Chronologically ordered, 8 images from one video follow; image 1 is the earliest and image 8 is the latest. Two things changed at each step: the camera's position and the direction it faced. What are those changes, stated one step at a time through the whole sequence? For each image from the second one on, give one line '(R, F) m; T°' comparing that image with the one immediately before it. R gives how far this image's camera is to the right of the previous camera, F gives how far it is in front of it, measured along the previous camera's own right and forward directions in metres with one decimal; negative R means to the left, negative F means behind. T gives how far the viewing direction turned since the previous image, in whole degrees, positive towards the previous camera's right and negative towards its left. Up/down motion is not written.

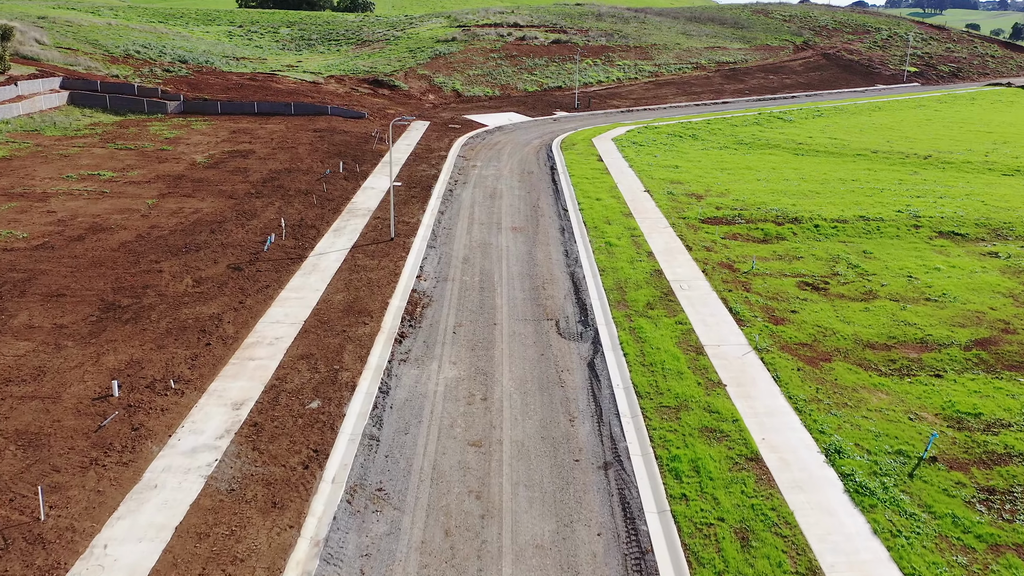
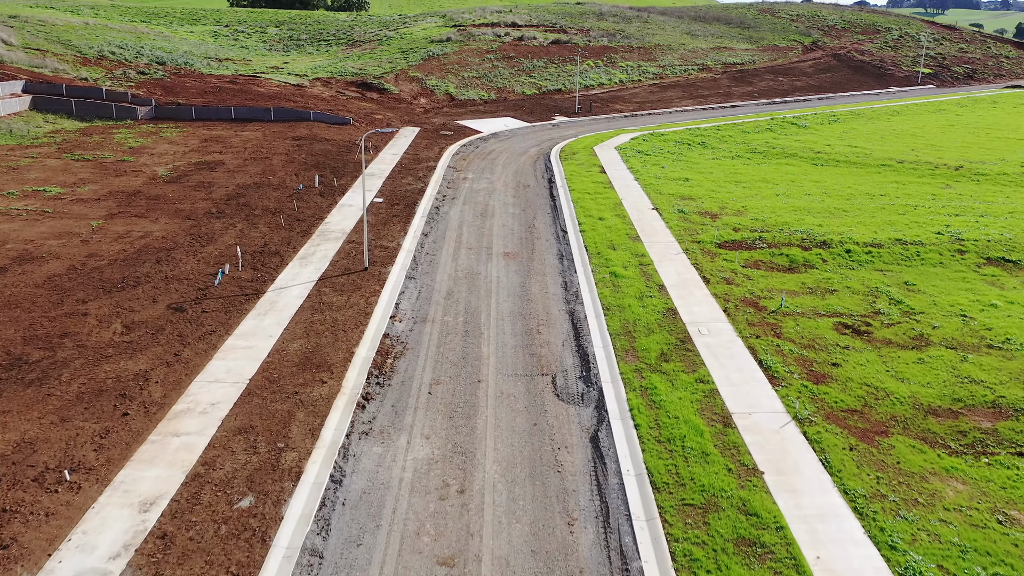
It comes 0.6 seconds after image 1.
(+0.2, +2.4) m; 0°
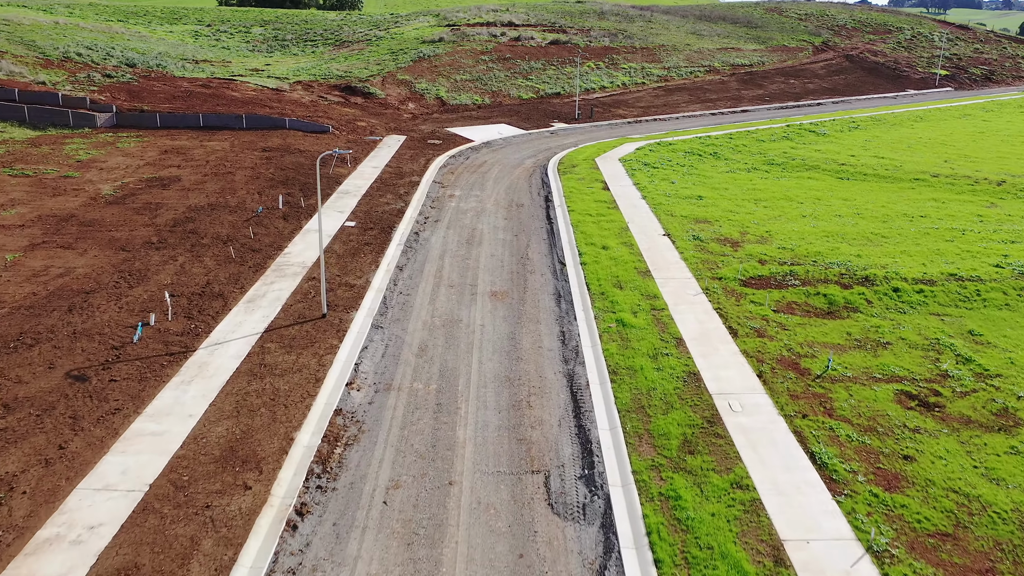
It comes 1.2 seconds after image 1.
(+0.2, +2.8) m; 0°
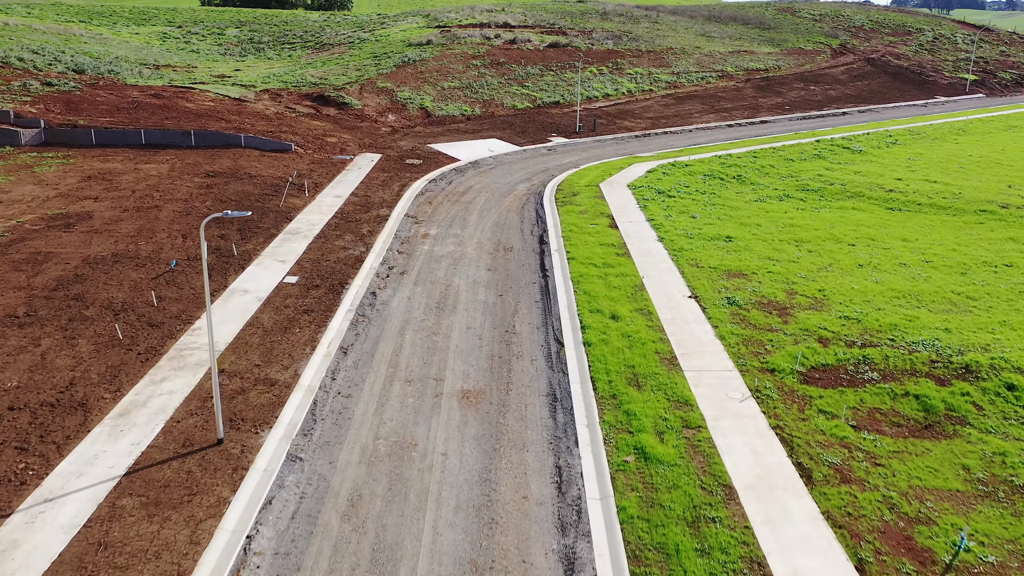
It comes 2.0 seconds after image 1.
(+0.3, +4.1) m; 0°
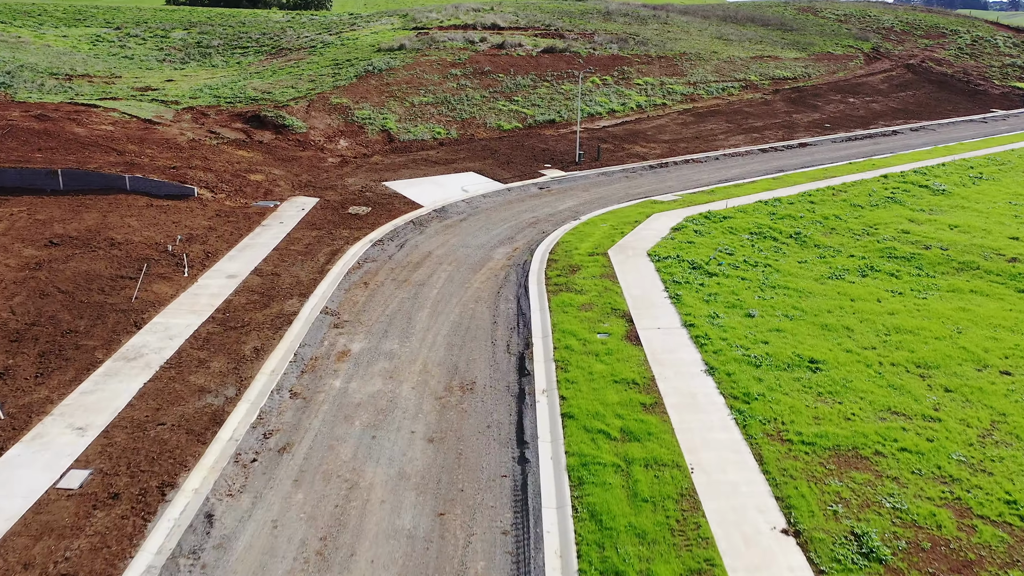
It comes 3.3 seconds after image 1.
(+0.5, +6.6) m; 0°
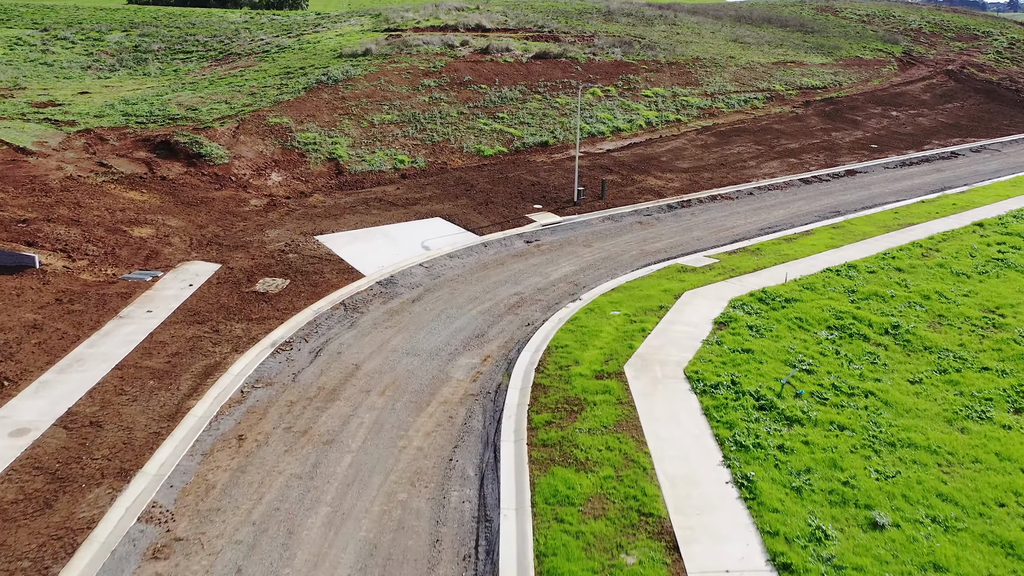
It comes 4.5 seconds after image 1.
(+0.4, +5.7) m; 0°
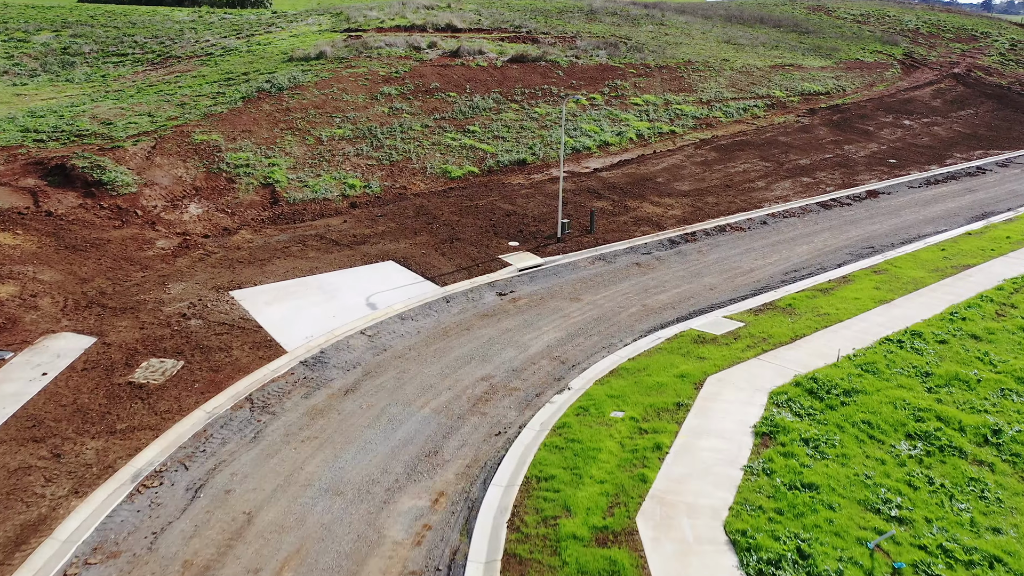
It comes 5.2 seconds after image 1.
(+0.2, +3.5) m; +1°
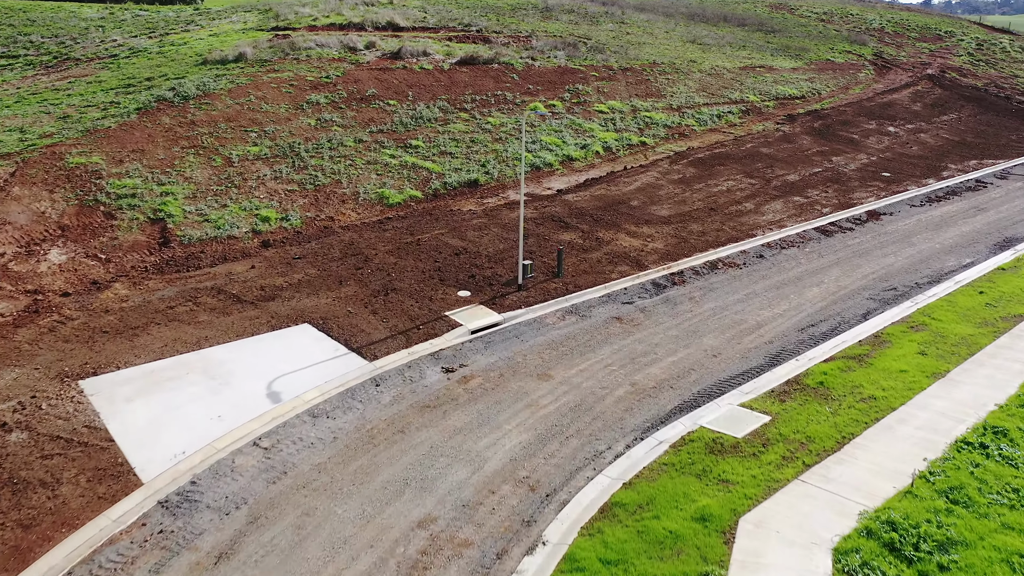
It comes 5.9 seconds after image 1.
(+0.1, +3.2) m; +3°
